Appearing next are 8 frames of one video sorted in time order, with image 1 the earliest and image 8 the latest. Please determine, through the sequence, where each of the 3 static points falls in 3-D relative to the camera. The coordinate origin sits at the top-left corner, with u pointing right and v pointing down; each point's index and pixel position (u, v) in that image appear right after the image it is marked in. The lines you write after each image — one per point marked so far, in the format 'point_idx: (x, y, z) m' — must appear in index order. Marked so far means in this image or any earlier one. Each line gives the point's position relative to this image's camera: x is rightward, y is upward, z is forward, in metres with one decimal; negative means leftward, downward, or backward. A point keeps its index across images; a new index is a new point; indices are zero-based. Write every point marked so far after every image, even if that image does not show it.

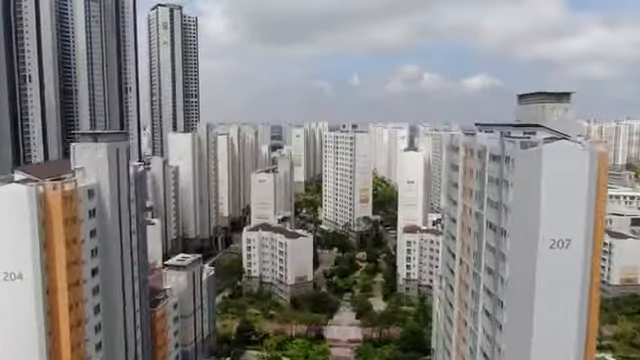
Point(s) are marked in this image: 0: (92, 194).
0: (-5.0, -0.3, +10.6) m
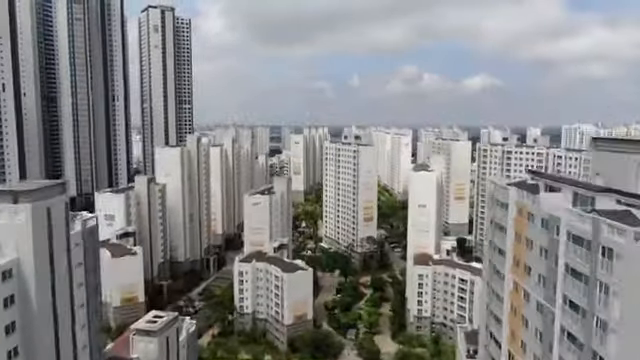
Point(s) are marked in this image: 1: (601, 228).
0: (-5.0, -1.5, +7.7) m
1: (+3.5, -0.6, +6.1) m
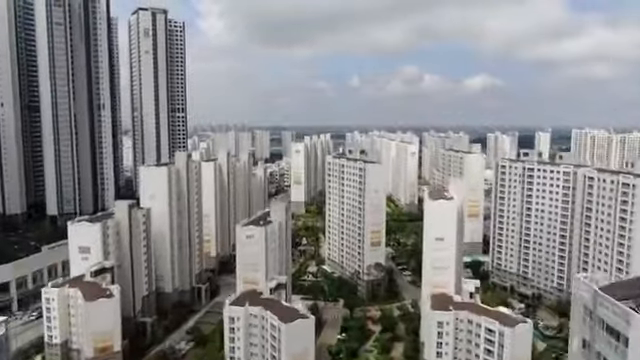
0: (-4.9, -2.8, +4.6) m
1: (+3.6, -1.9, +2.9) m
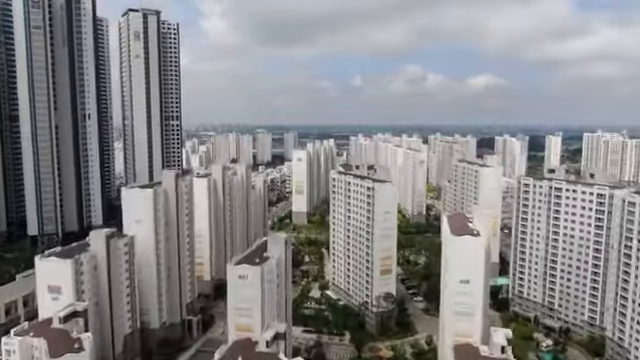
0: (-4.8, -4.1, +1.5) m
1: (+3.7, -3.2, -0.2) m
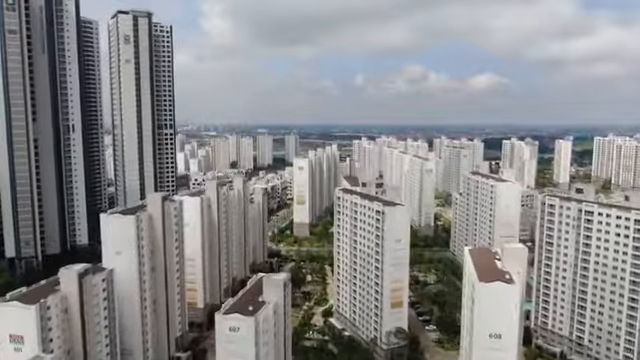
0: (-4.7, -5.3, -1.3) m
1: (+3.8, -4.4, -3.0) m
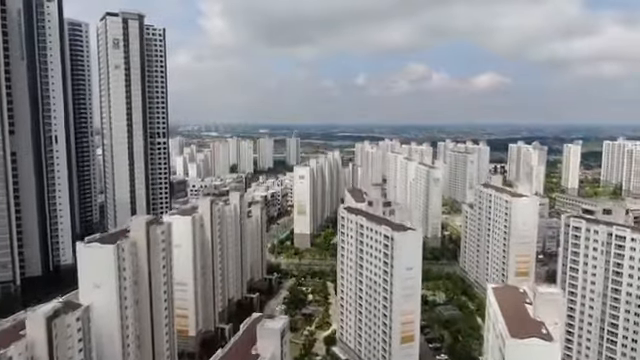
0: (-4.6, -6.3, -3.7) m
1: (+3.8, -5.4, -5.5) m
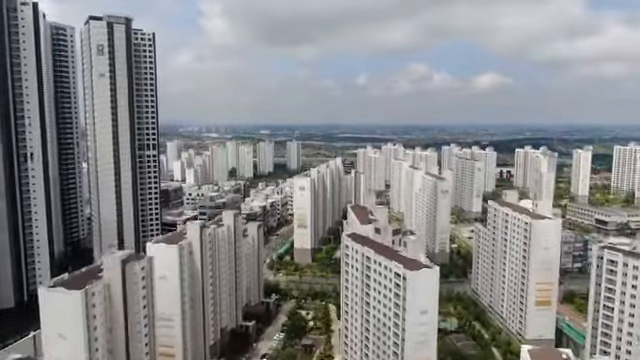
0: (-4.6, -7.6, -6.6) m
1: (+3.8, -6.6, -8.3) m
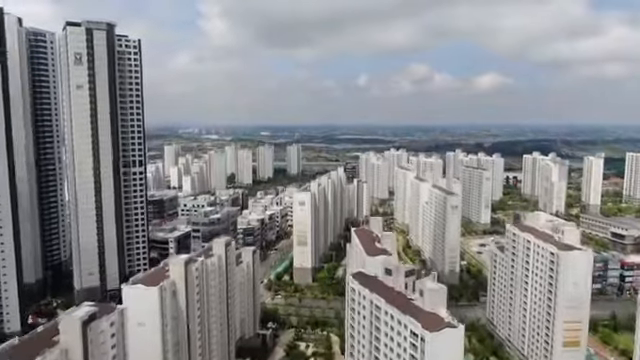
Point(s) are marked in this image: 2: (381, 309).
0: (-4.6, -9.0, -9.8) m
1: (+3.8, -8.1, -11.6) m
2: (+2.4, -5.0, +19.0) m
